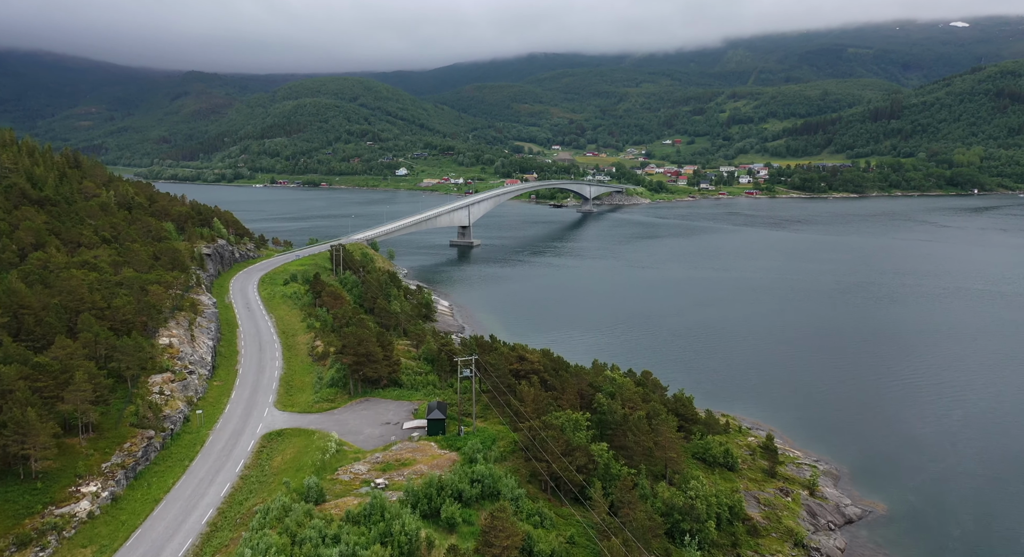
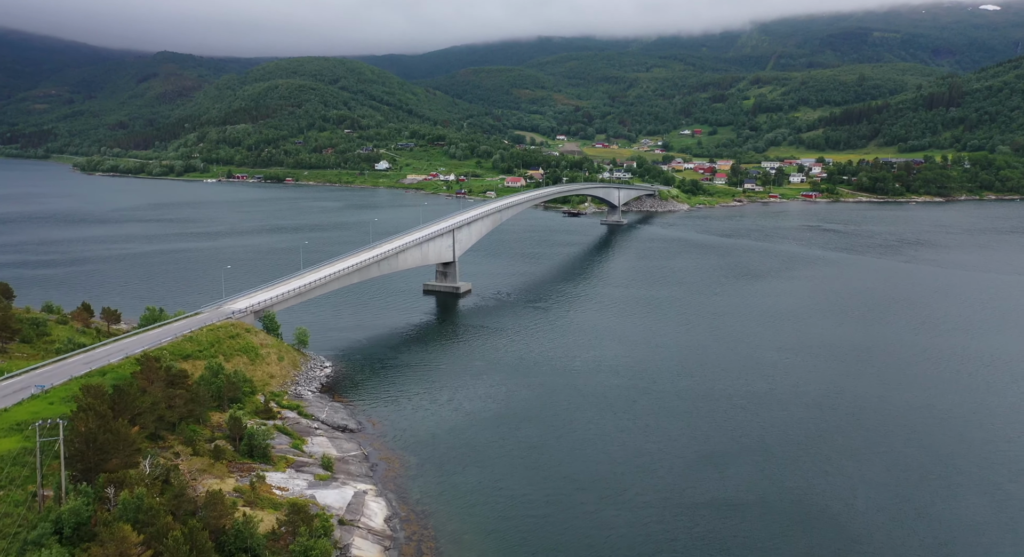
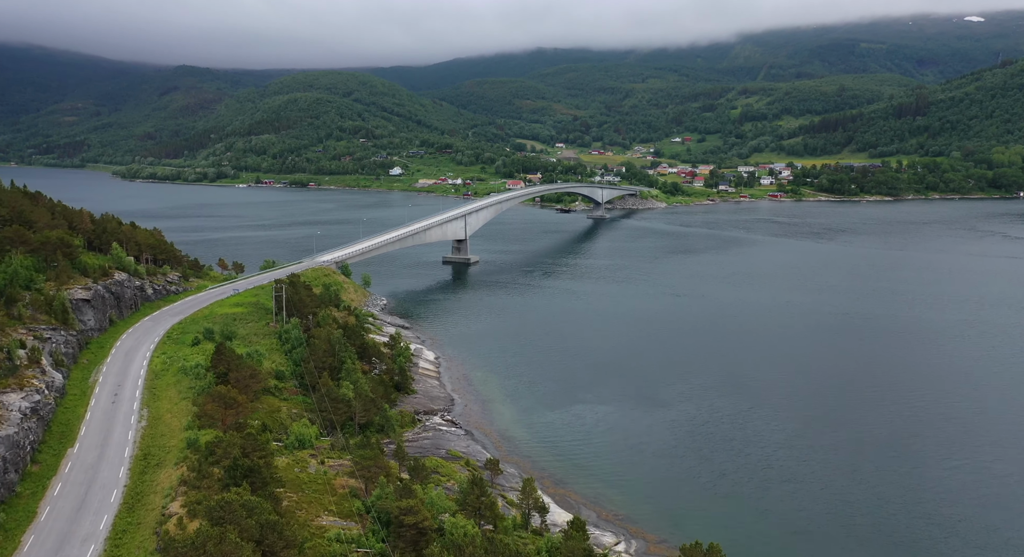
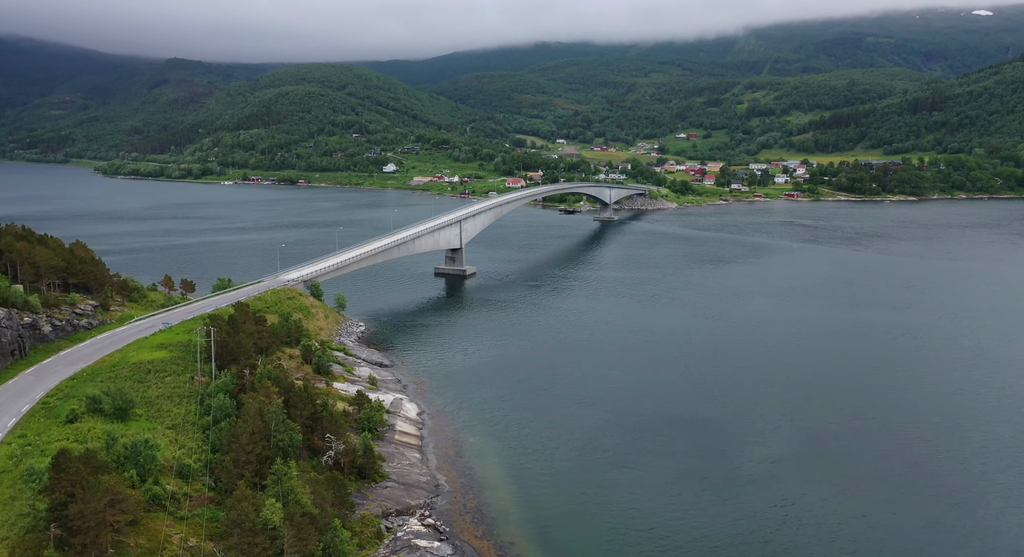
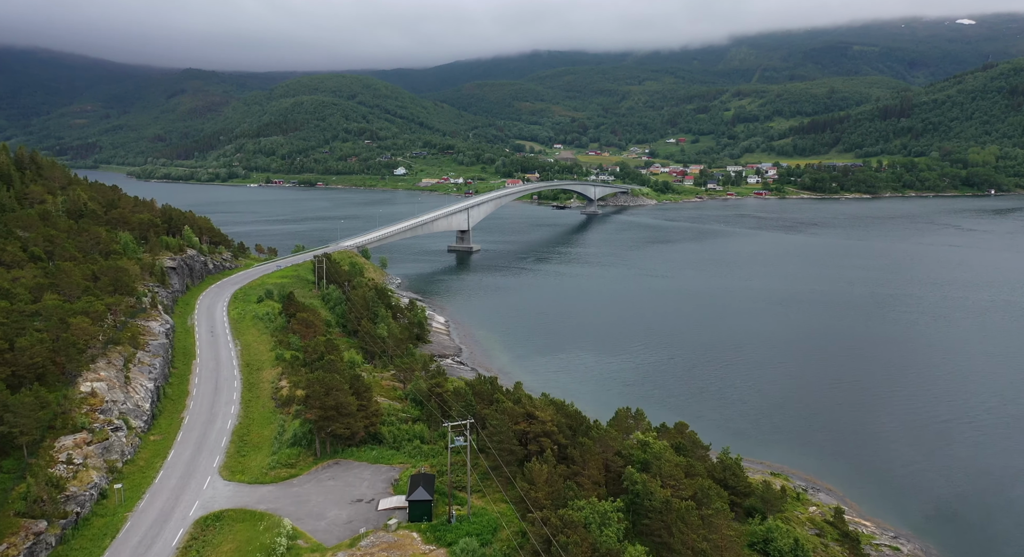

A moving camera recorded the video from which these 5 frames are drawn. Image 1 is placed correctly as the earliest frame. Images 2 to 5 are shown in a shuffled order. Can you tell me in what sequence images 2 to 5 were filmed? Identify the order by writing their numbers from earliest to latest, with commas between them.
5, 3, 4, 2
